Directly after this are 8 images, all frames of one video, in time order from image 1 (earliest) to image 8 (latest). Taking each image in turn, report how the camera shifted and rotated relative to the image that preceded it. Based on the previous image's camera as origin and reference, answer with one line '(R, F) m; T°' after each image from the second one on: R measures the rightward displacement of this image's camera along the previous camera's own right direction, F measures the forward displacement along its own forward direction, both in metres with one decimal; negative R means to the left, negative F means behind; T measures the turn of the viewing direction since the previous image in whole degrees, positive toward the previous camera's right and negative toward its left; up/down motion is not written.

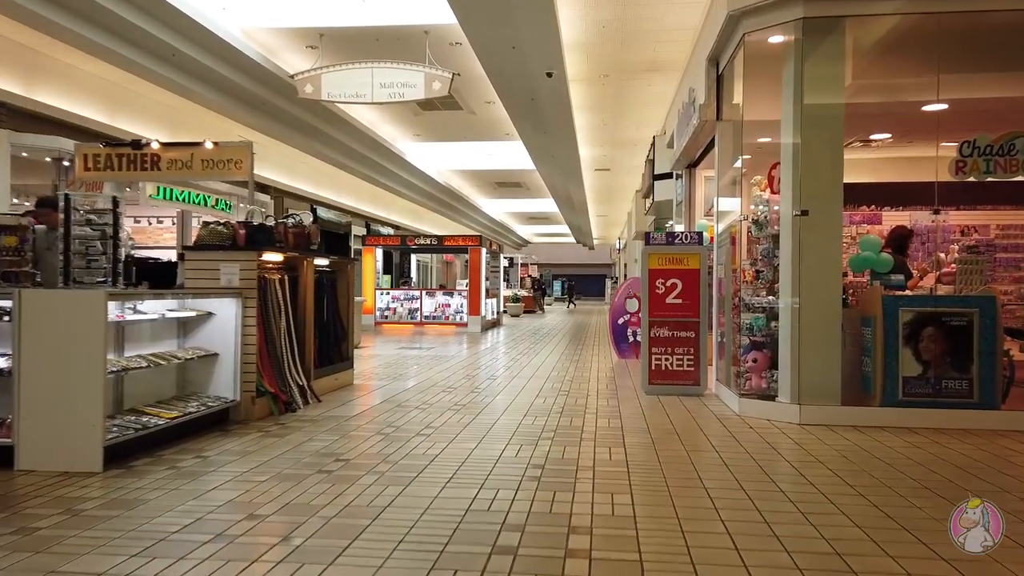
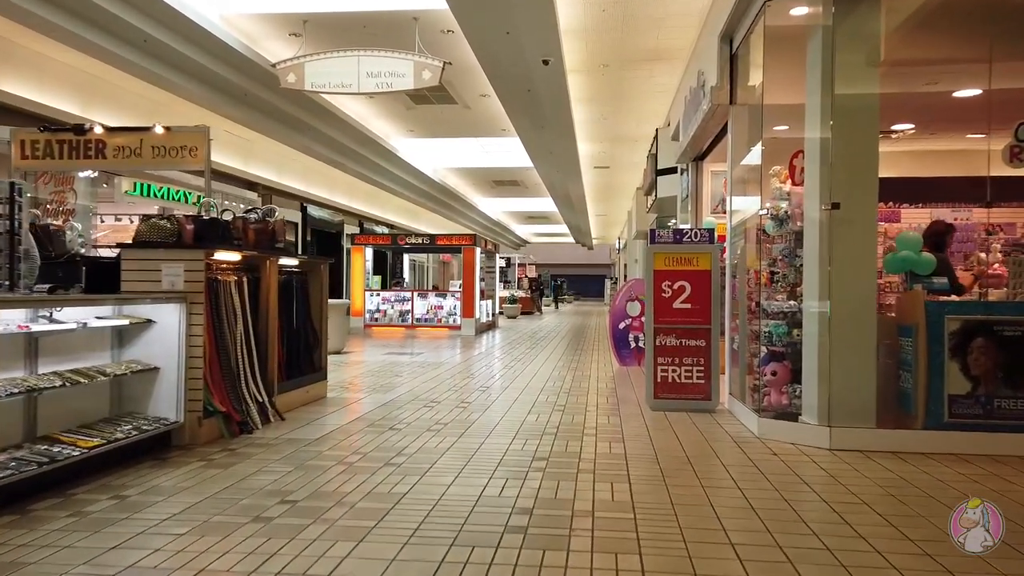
(+0.1, +0.7) m; 0°
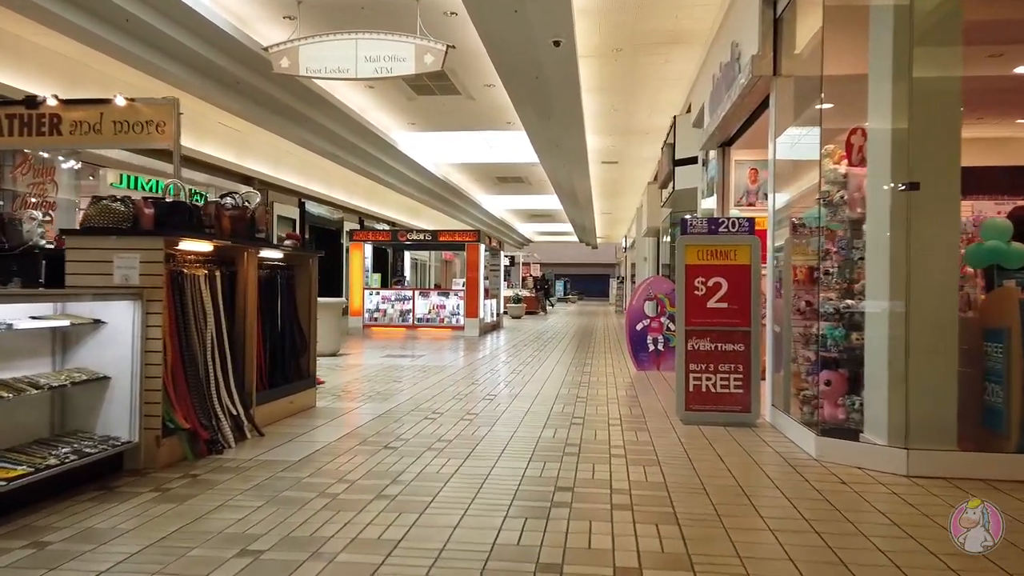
(-0.1, +0.7) m; 0°
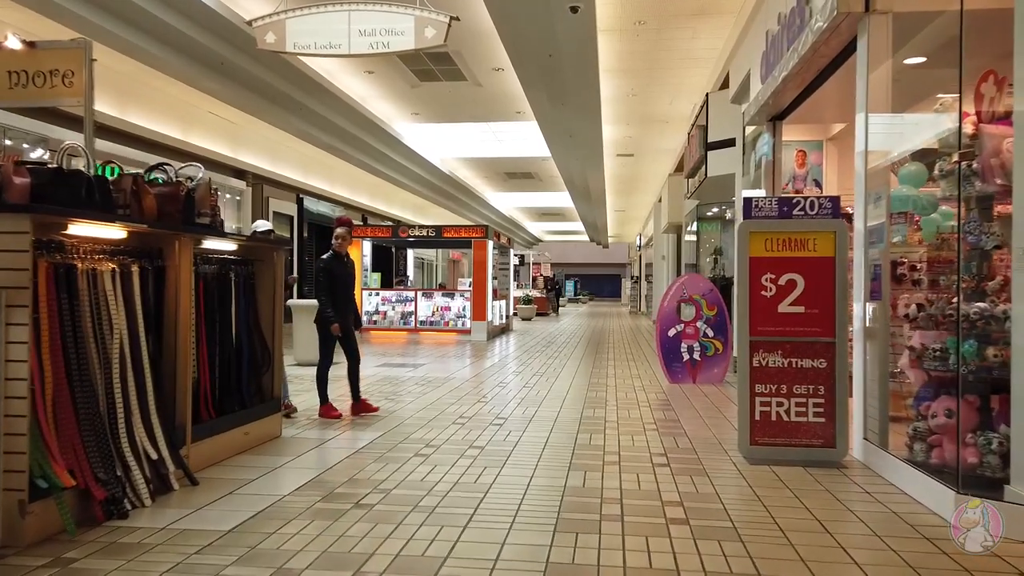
(0.0, +1.2) m; -1°
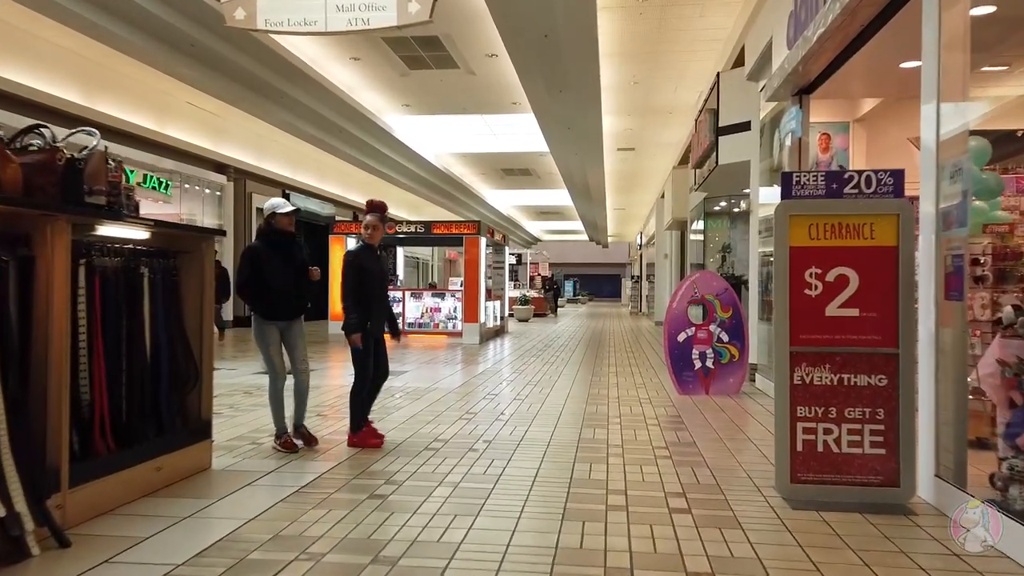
(+0.1, +0.9) m; 0°
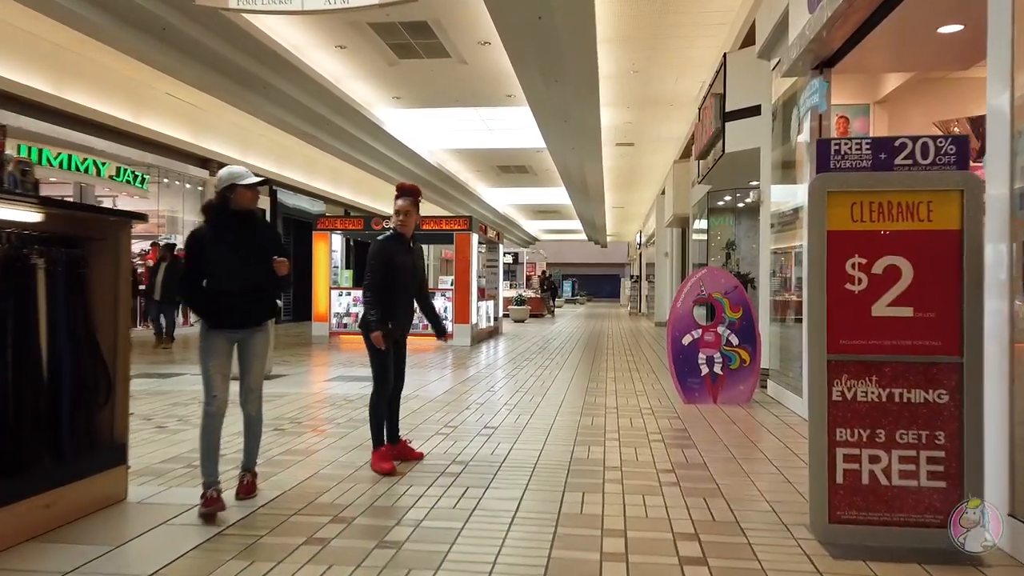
(+0.1, +0.6) m; 0°
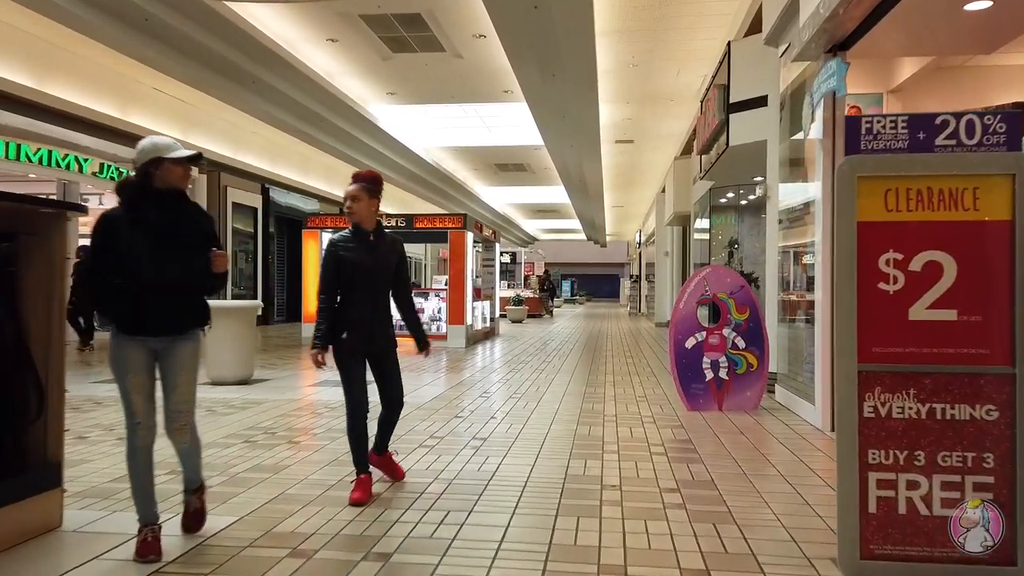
(+0.1, +0.4) m; 0°
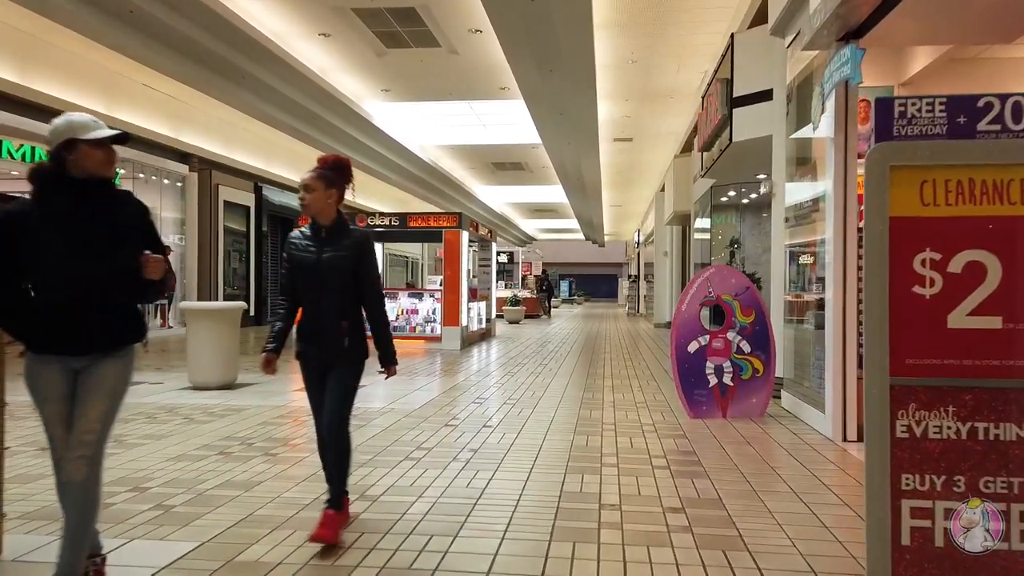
(0.0, +0.3) m; 0°
